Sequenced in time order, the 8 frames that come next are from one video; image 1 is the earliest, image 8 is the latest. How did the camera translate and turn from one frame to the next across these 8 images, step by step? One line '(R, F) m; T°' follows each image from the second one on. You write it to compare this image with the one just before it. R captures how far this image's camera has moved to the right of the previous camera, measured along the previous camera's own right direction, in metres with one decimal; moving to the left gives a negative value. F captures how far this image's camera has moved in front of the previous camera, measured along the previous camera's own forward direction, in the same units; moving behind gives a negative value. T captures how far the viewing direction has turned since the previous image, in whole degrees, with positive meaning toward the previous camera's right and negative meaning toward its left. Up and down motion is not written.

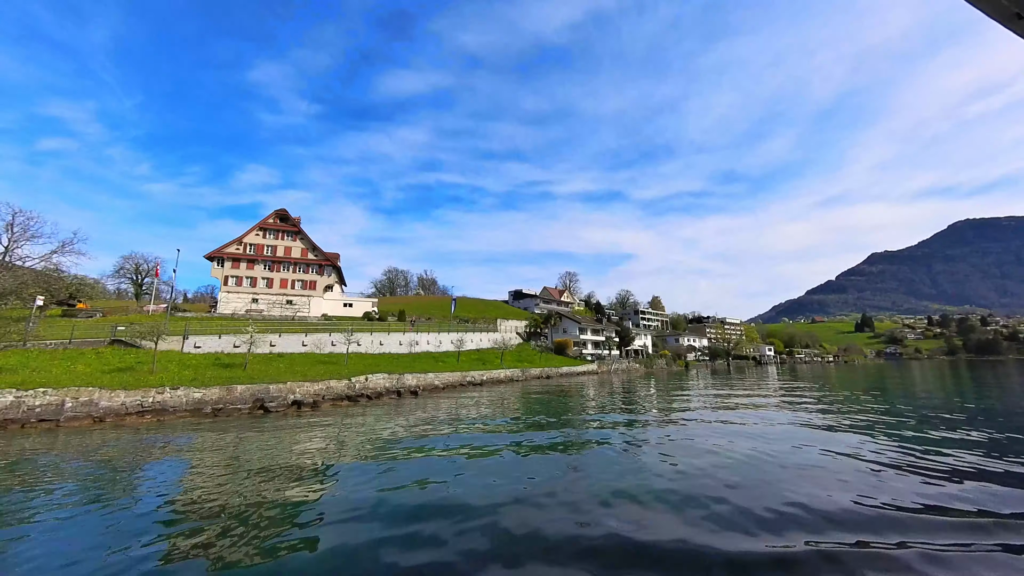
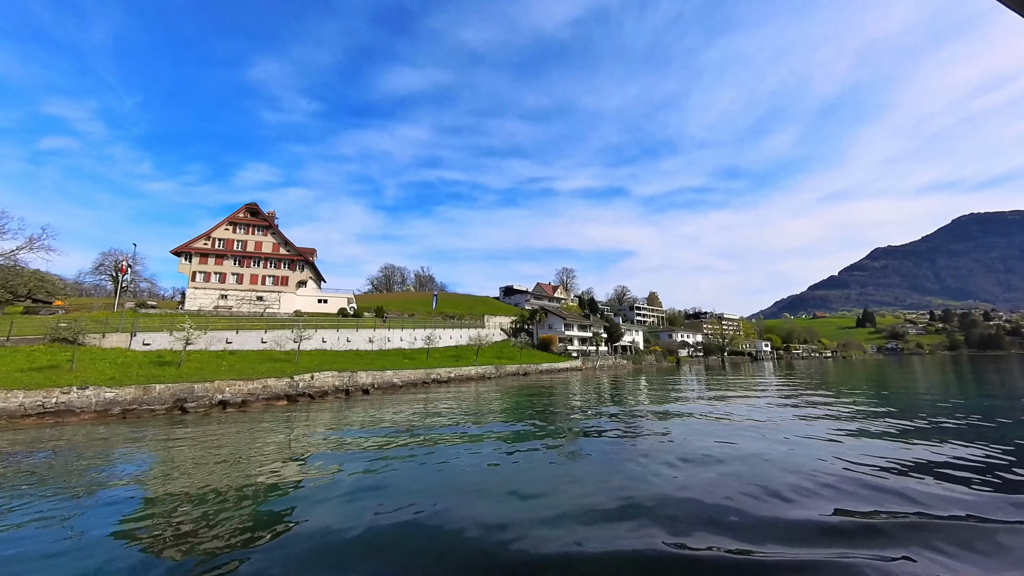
(+1.9, +0.8) m; 0°
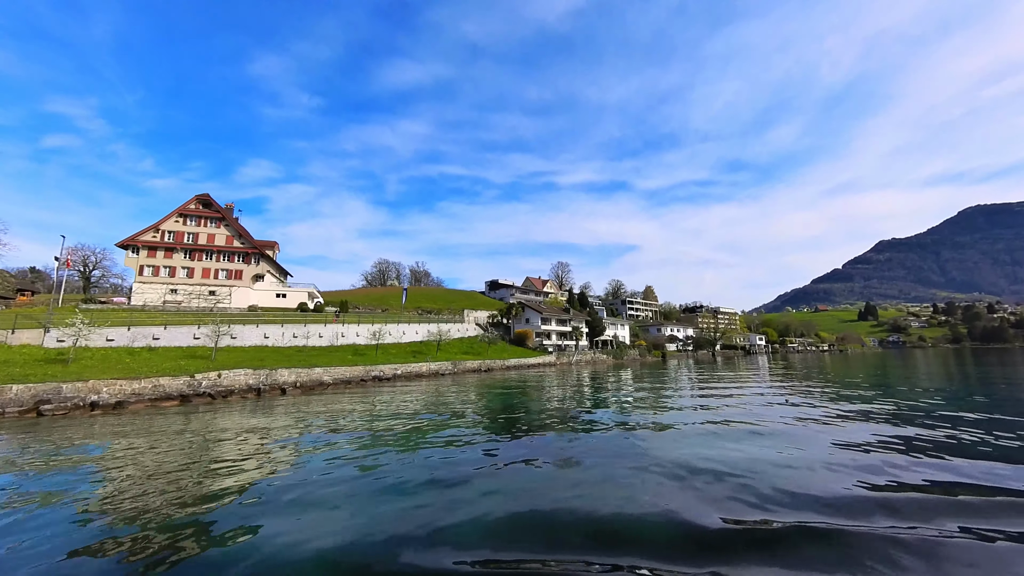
(+3.0, +1.2) m; 0°
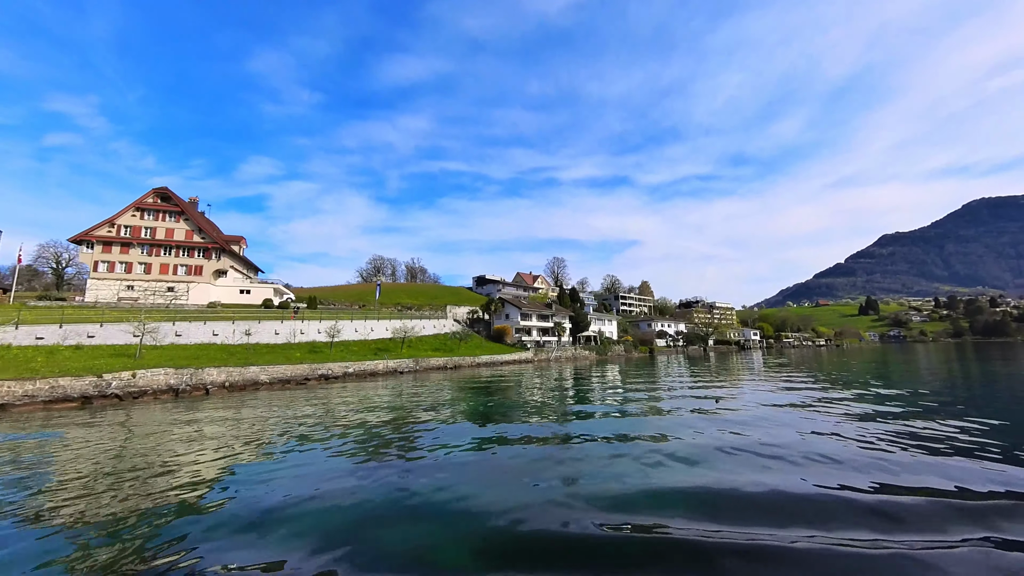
(+2.4, +0.9) m; 0°
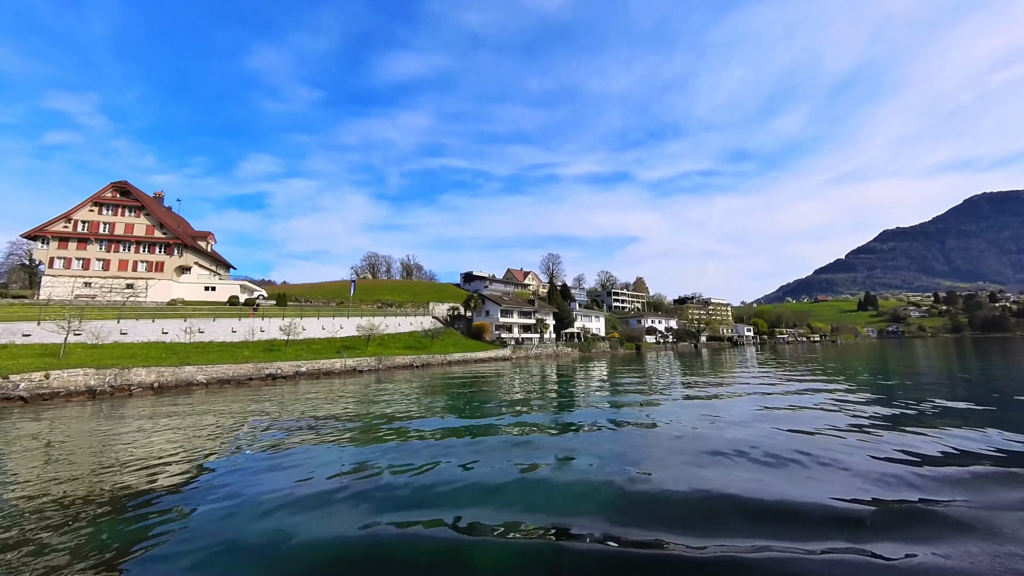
(+2.2, +0.8) m; 0°
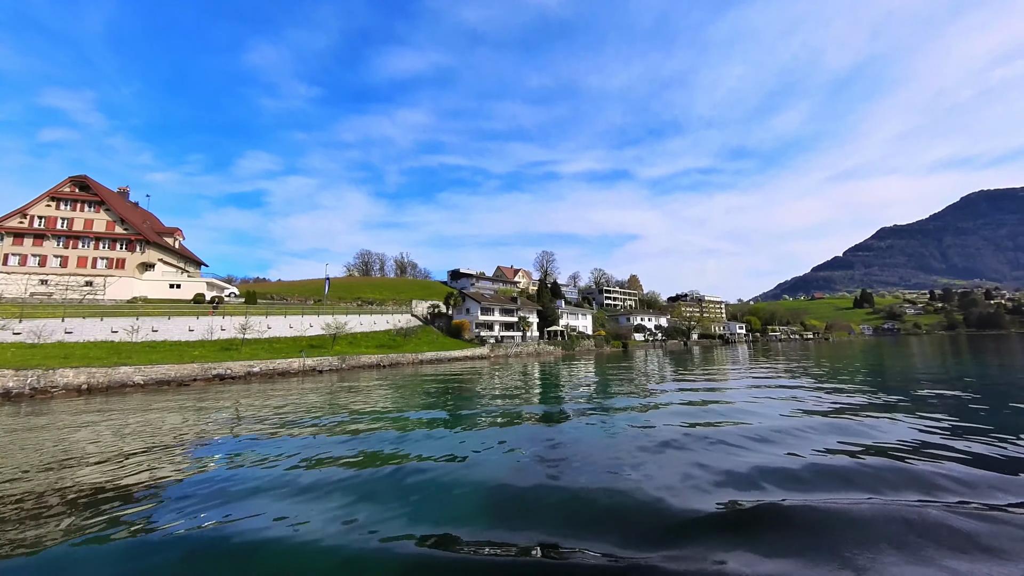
(+1.9, +0.7) m; 0°
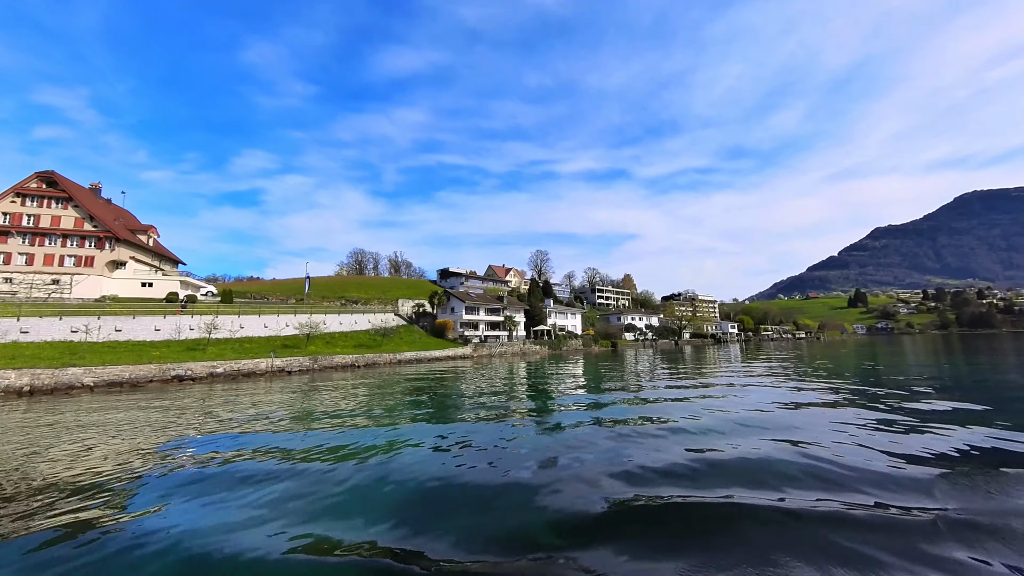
(+1.2, +0.5) m; 0°
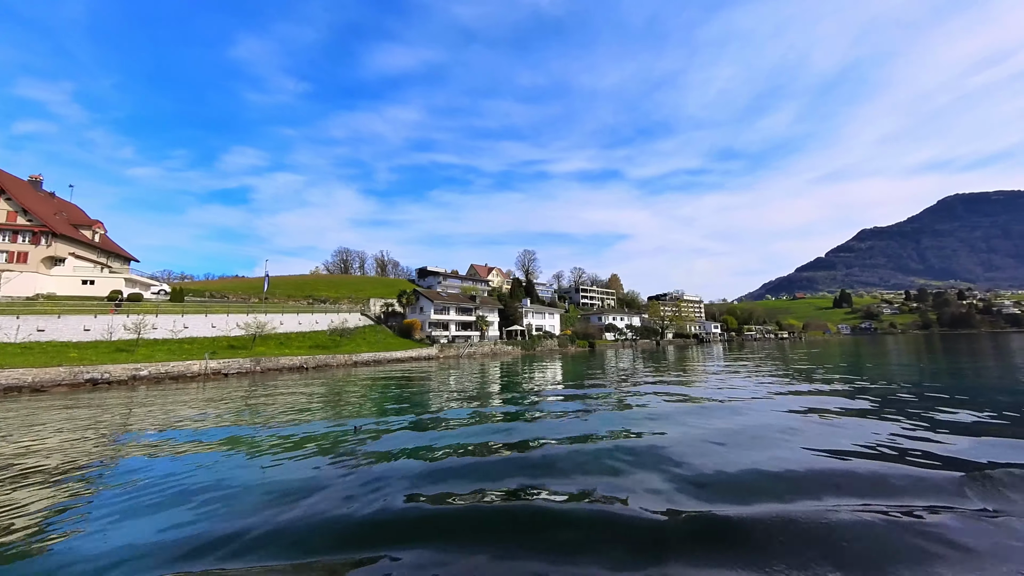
(+2.1, +1.0) m; +1°
